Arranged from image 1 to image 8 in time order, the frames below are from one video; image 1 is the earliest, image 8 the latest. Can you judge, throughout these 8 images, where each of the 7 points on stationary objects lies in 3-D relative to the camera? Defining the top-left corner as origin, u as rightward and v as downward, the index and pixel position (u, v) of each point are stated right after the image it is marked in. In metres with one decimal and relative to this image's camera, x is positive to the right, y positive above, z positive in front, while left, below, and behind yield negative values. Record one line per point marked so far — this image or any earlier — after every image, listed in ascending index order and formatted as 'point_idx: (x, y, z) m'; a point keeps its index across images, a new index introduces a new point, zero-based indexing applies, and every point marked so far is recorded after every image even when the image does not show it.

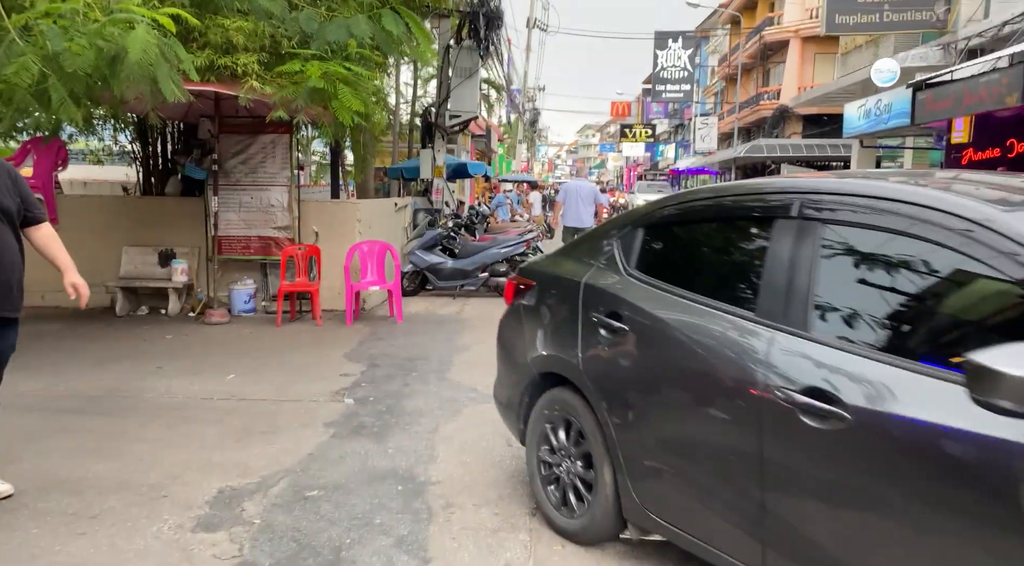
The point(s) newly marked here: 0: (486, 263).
0: (-0.4, +0.2, +11.0) m
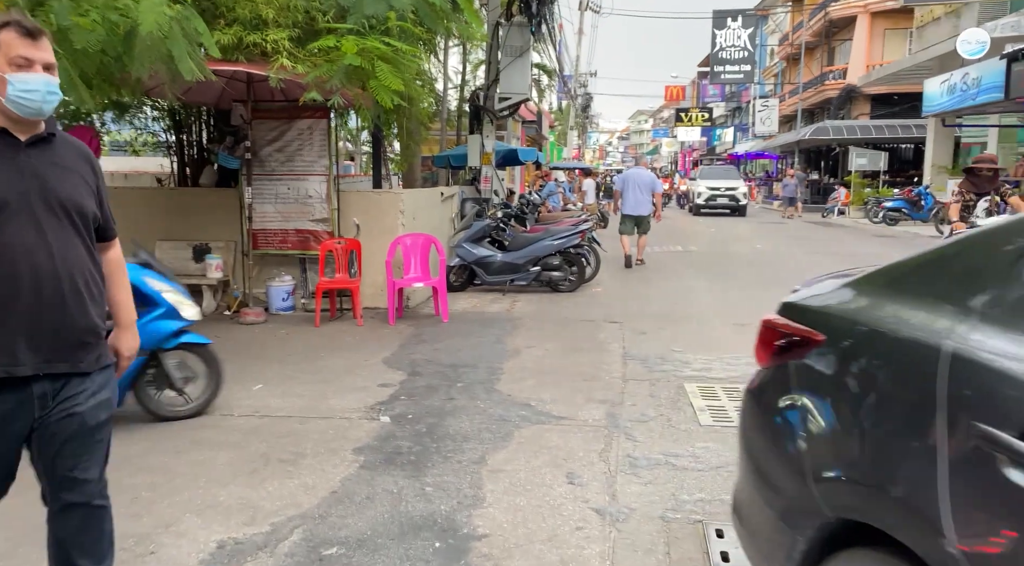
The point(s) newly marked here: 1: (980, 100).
0: (+0.3, +0.3, +10.2) m
1: (+9.2, +3.6, +16.2) m
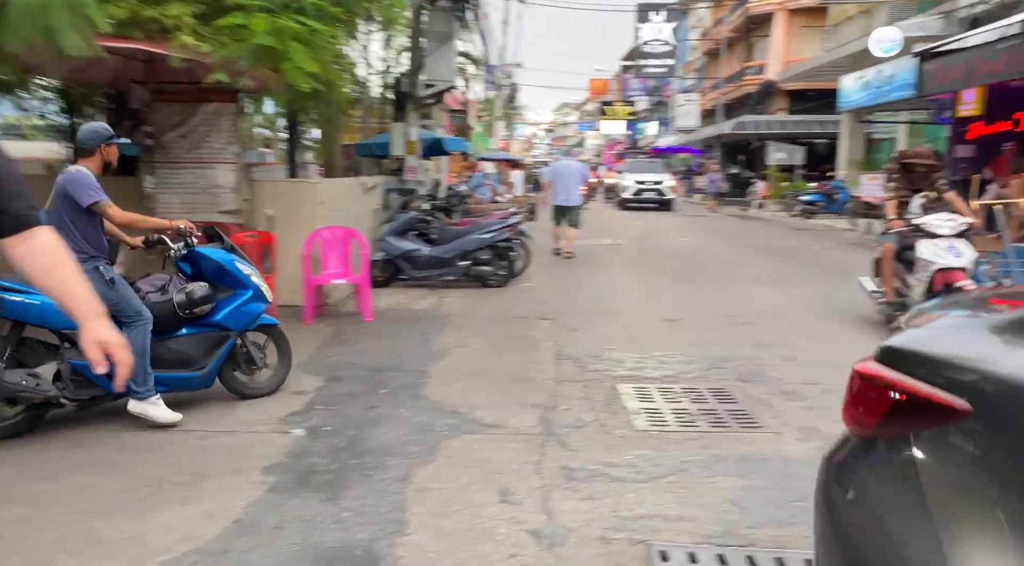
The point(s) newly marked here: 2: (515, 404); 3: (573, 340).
0: (-0.6, +0.4, +9.8) m
1: (+7.7, +3.8, +16.6) m
2: (0.0, -0.7, +4.9) m
3: (+0.5, -0.5, +6.9) m
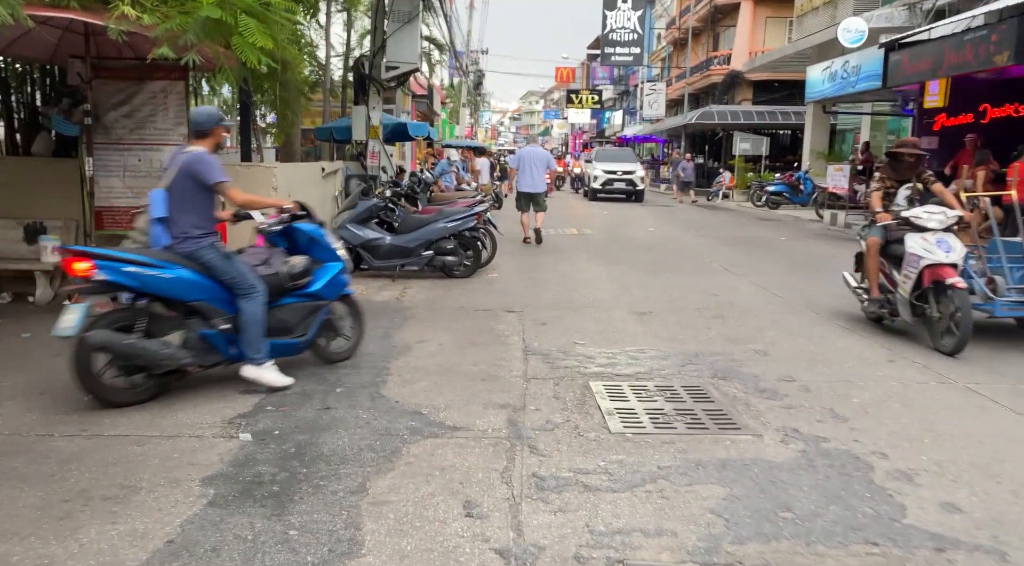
0: (-1.0, +0.5, +9.5) m
1: (+7.0, +3.9, +16.5) m
2: (-0.2, -0.7, +4.6) m
3: (+0.2, -0.4, +6.6) m
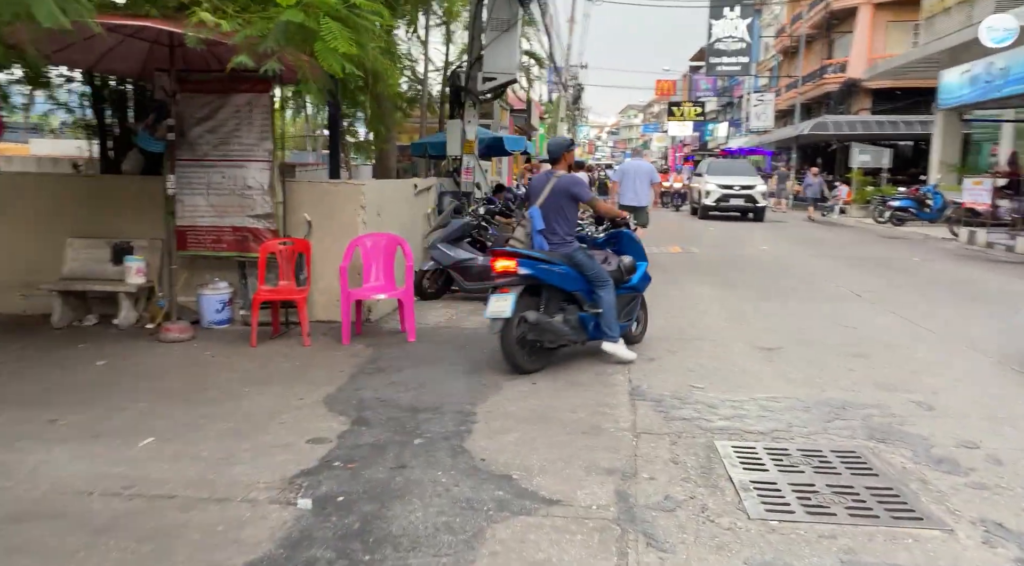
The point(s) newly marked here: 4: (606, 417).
0: (+0.2, +0.2, +8.8) m
1: (+9.0, +3.5, +14.9) m
2: (+0.3, -0.9, +3.8) m
3: (+1.0, -0.6, +5.8) m
4: (+0.5, -0.8, +4.7) m
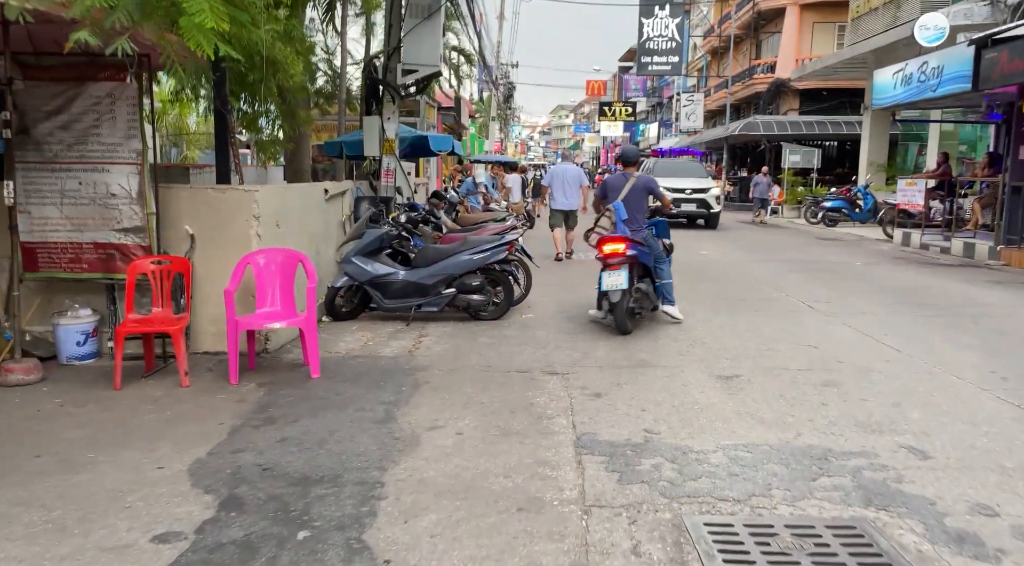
0: (-0.6, +0.1, +7.8) m
1: (+7.7, +3.4, +14.6) m
2: (0.0, -1.0, +2.9) m
3: (+0.5, -0.8, +4.9) m
4: (+0.2, -0.9, +3.8) m
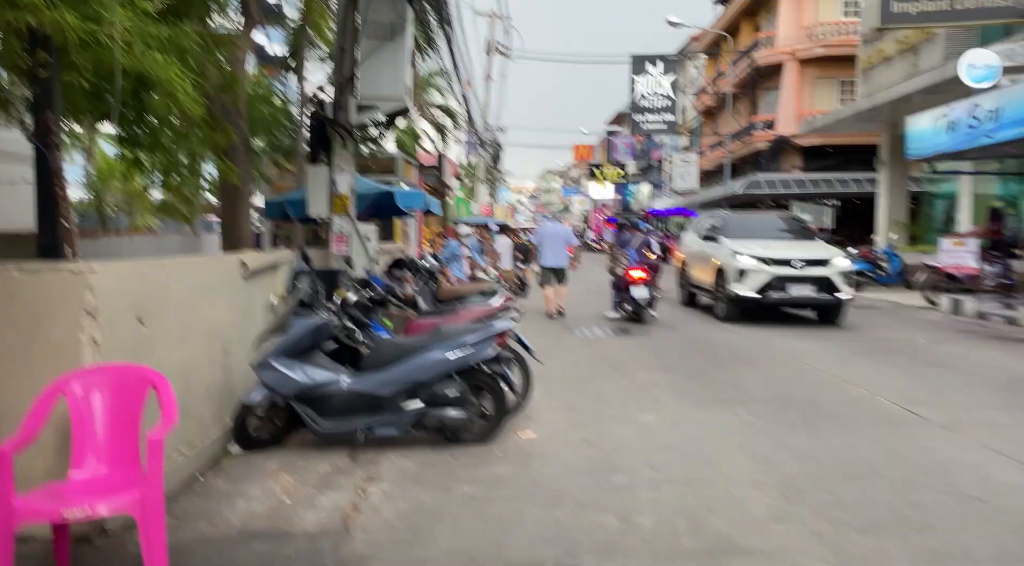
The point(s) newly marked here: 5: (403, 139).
0: (-0.6, -0.7, +5.4) m
1: (+7.5, +2.2, +12.6) m
2: (0.0, -1.4, +0.4) m
3: (+0.5, -1.3, +2.4) m
4: (+0.2, -1.3, +1.3) m
5: (-2.4, +3.1, +17.6) m
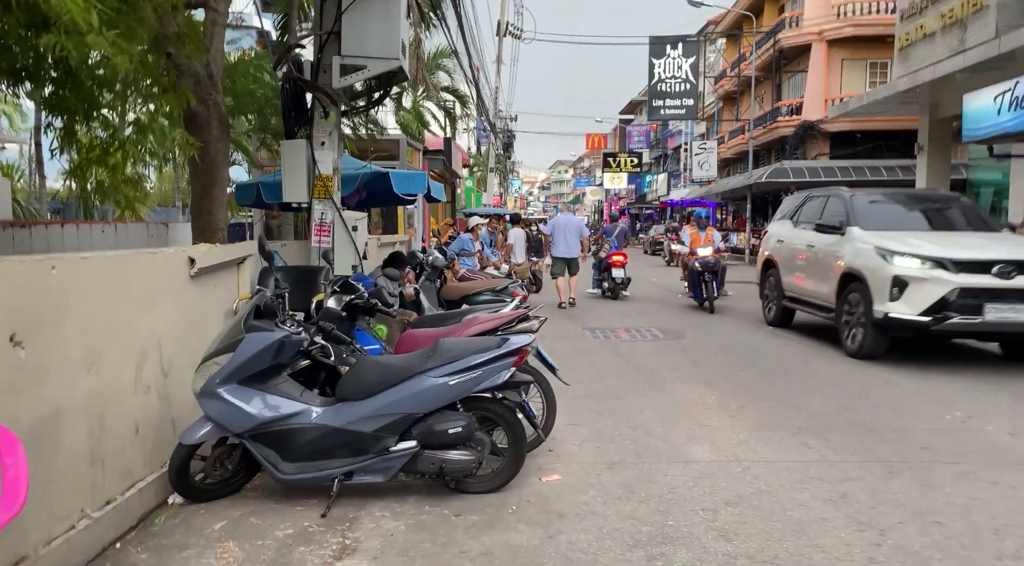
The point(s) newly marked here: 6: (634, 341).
0: (-0.5, -0.7, +4.1) m
1: (+7.7, +2.3, +11.1) m
2: (+0.1, -1.4, -0.9) m
3: (+0.6, -1.3, +1.1) m
4: (+0.2, -1.4, 0.0) m
5: (-2.1, +3.2, +16.3) m
6: (+1.5, -0.7, +9.8) m
